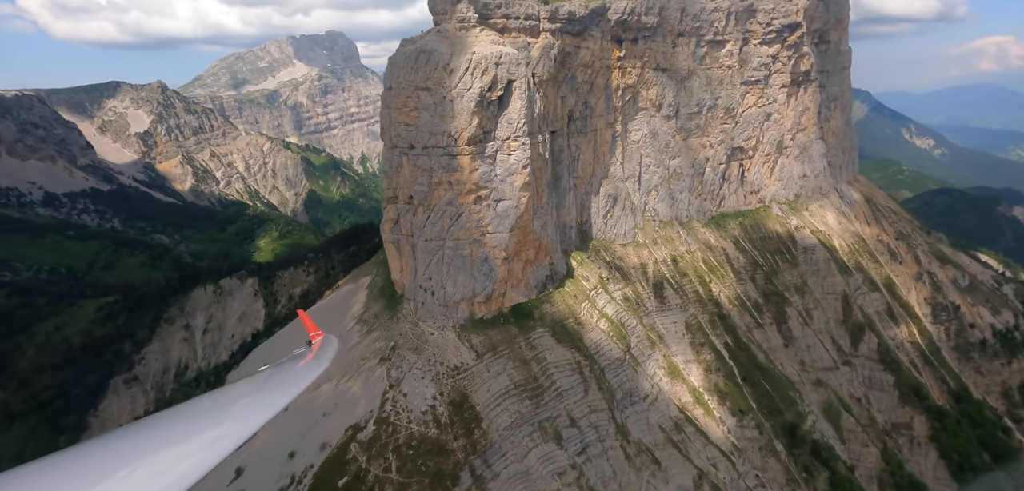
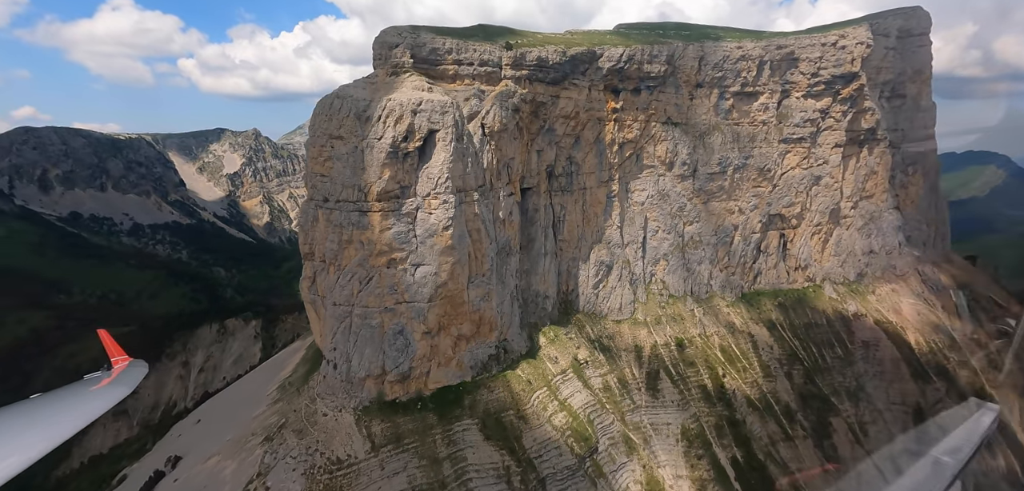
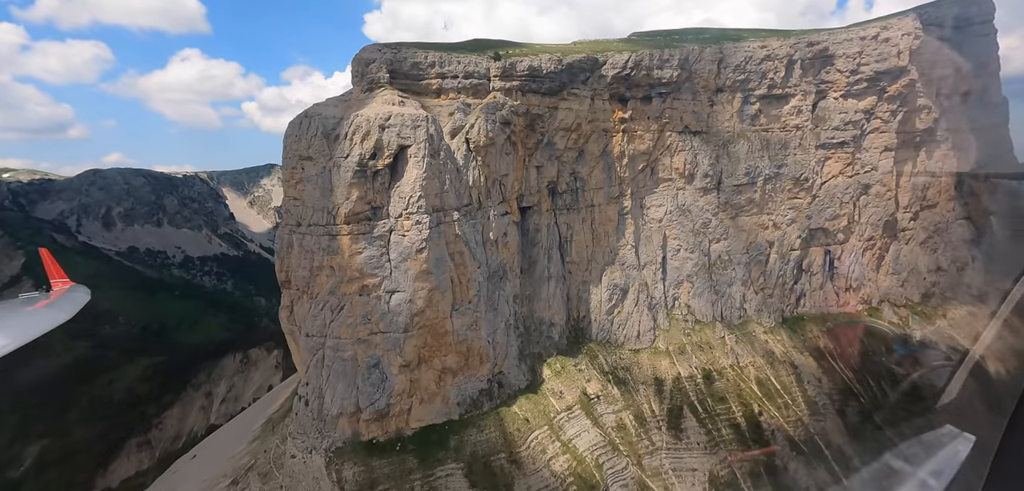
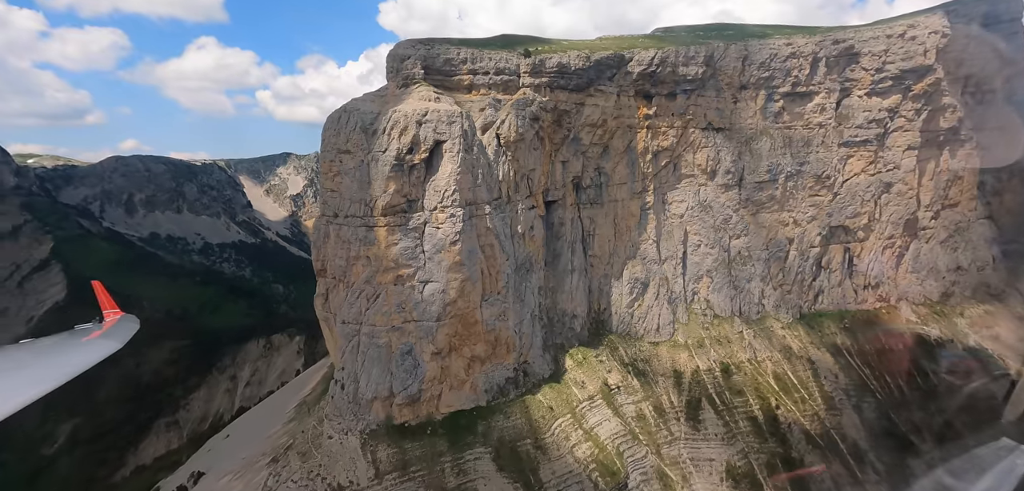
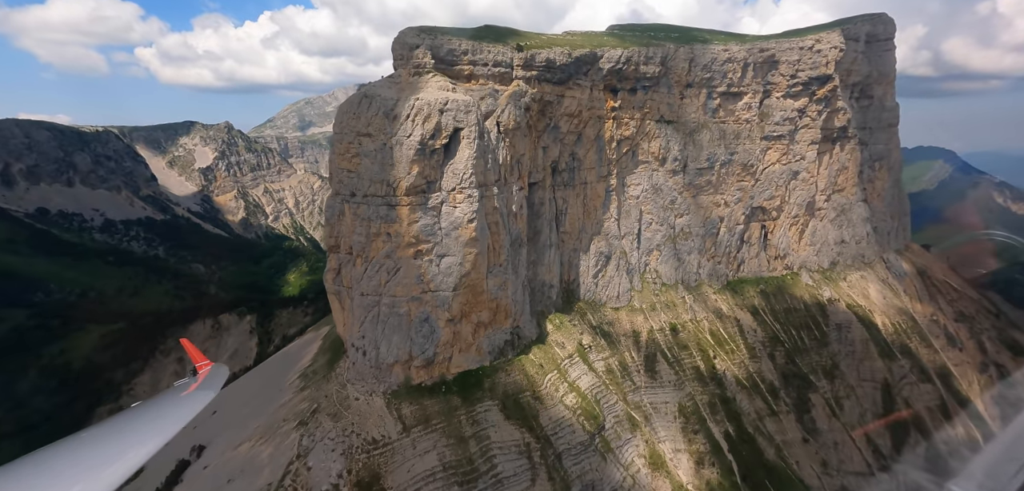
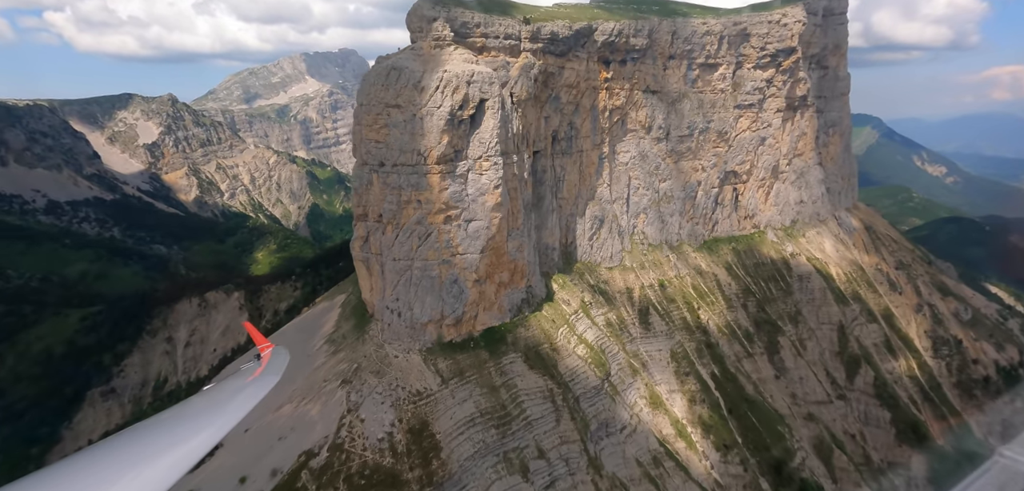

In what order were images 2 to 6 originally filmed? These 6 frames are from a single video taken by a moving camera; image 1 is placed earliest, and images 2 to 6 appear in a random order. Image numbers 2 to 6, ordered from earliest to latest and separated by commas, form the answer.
6, 5, 2, 4, 3
